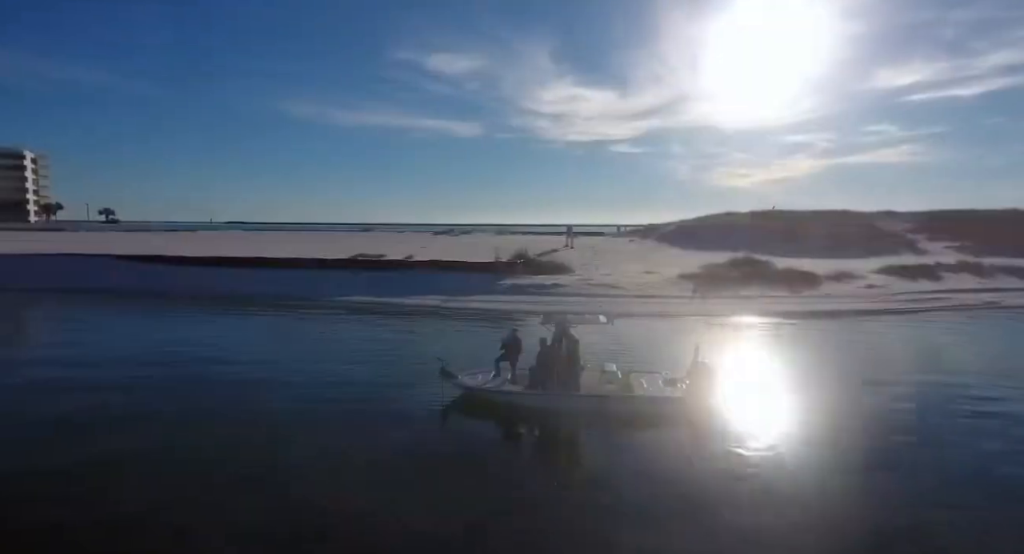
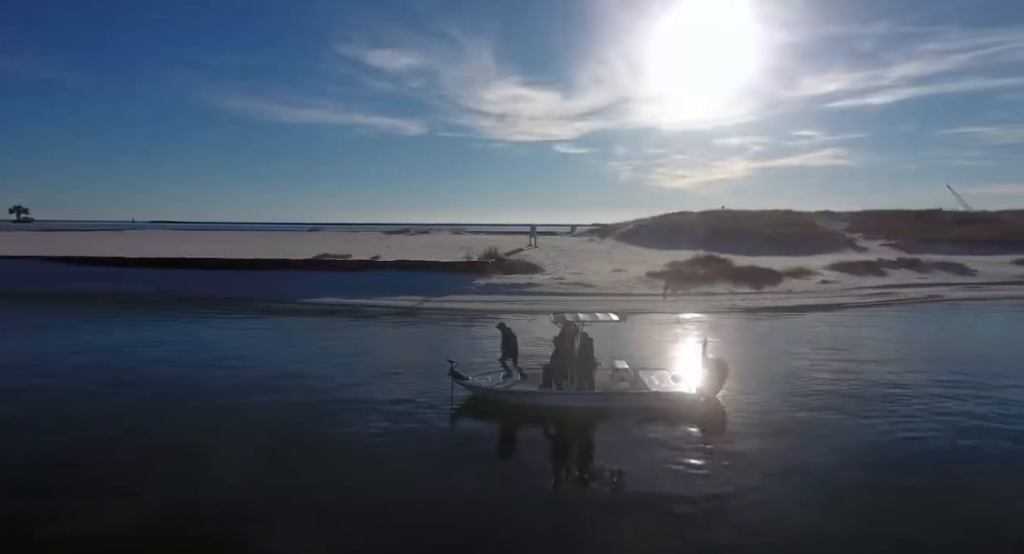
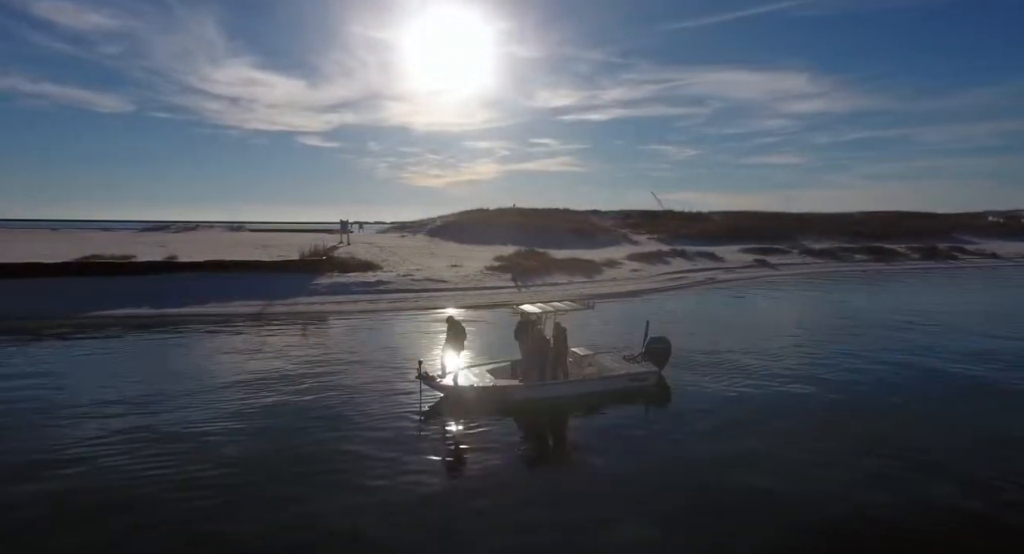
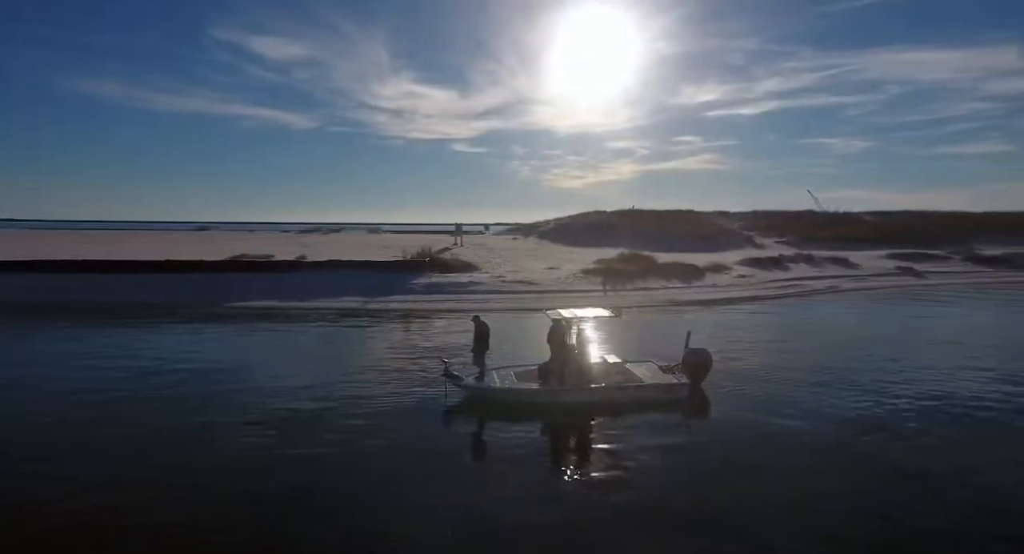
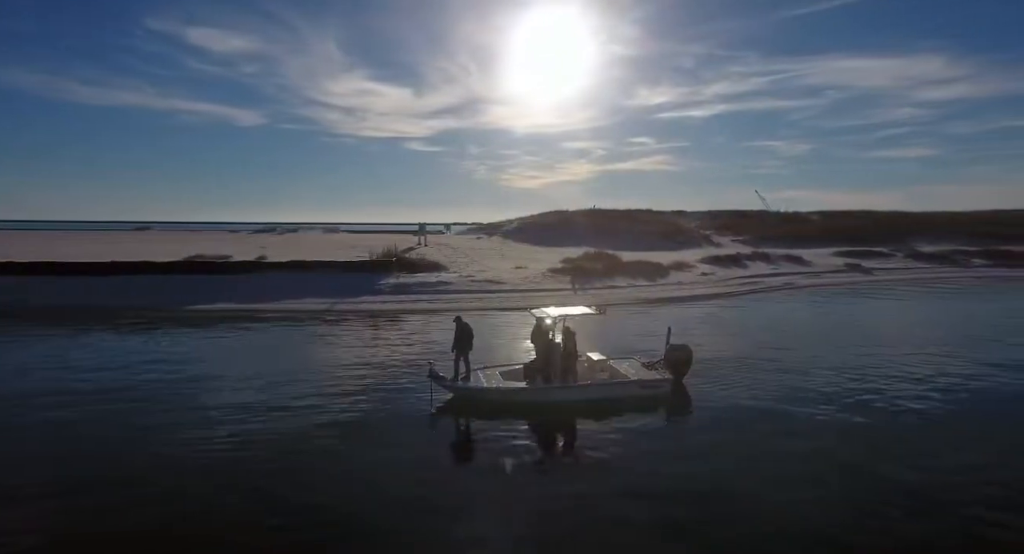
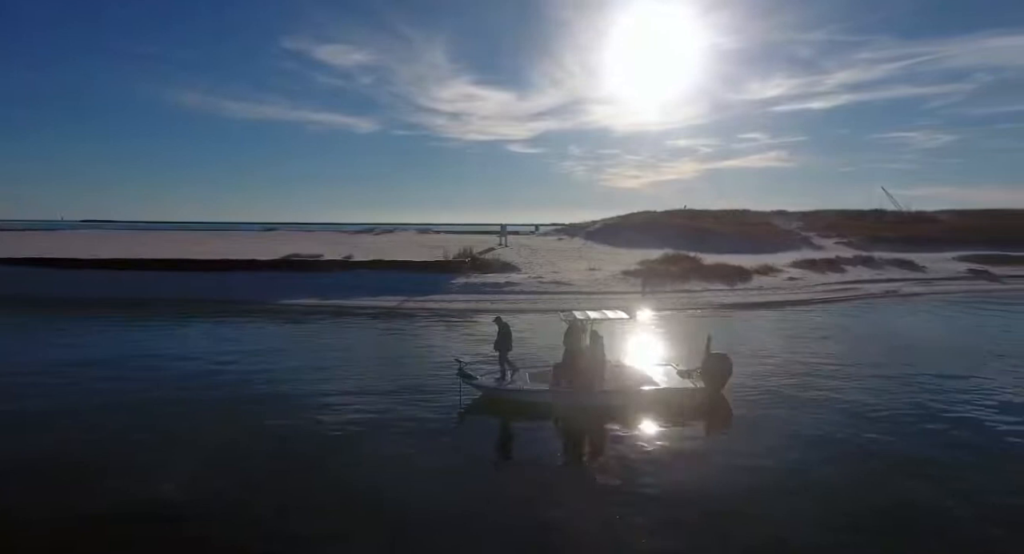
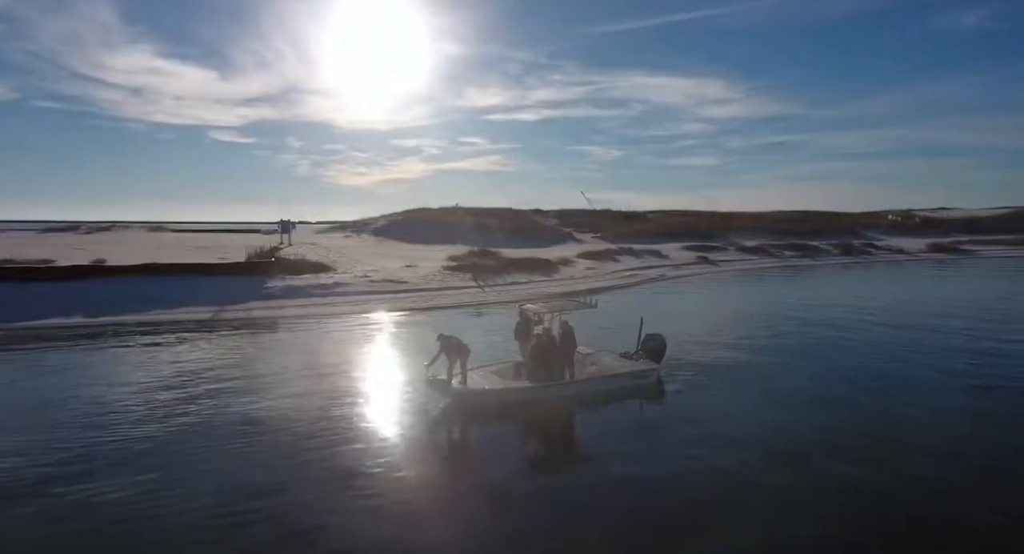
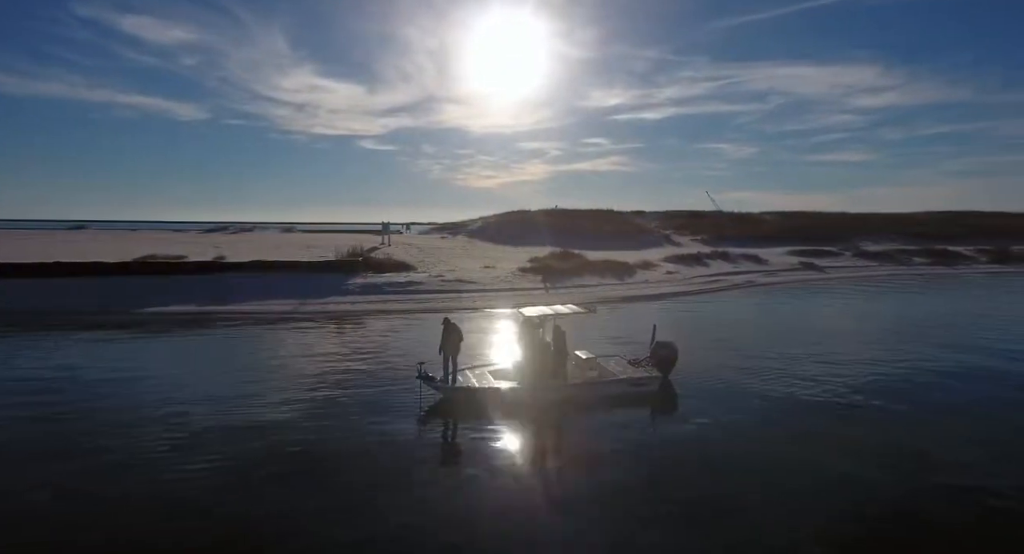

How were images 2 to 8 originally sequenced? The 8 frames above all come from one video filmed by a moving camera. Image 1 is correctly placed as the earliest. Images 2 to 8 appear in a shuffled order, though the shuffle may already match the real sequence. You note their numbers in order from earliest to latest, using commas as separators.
2, 6, 4, 5, 8, 3, 7
